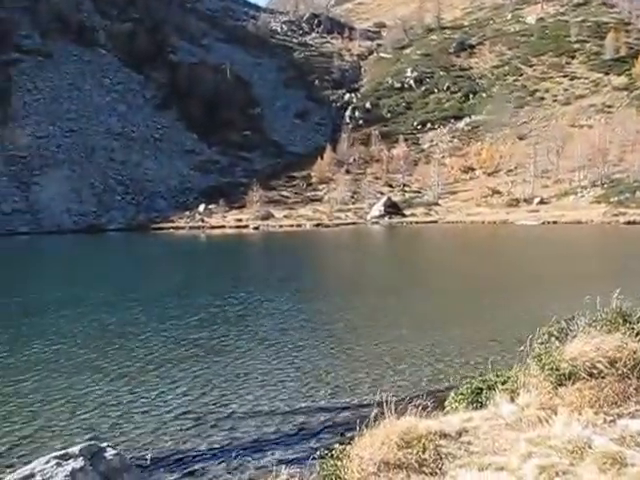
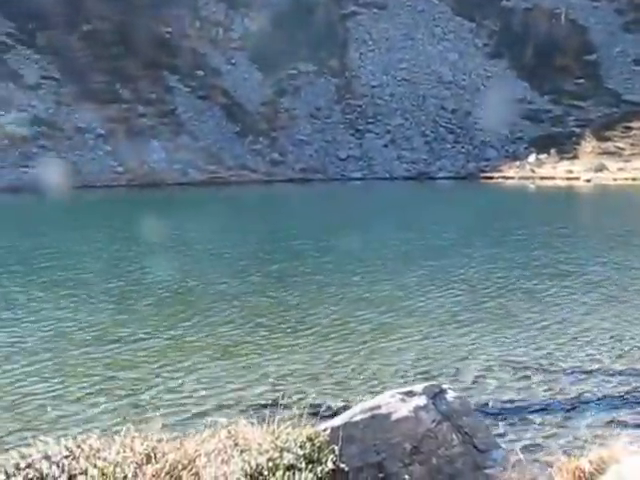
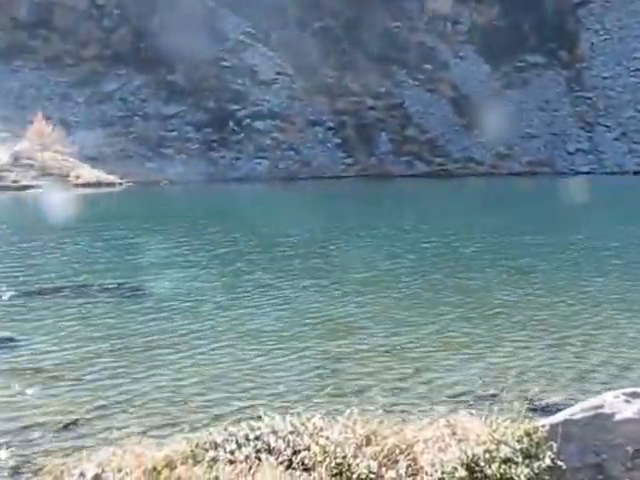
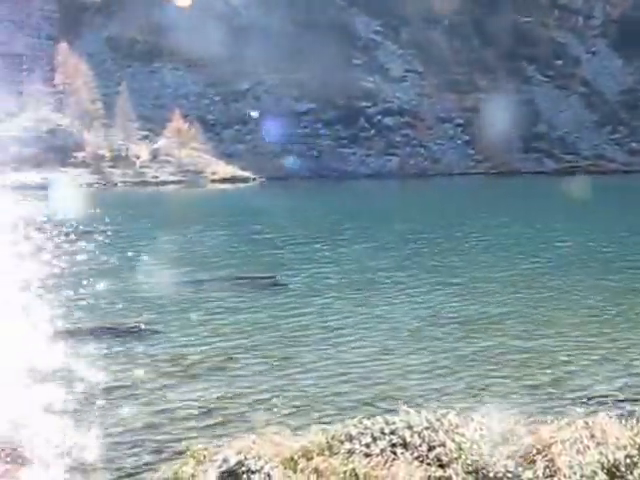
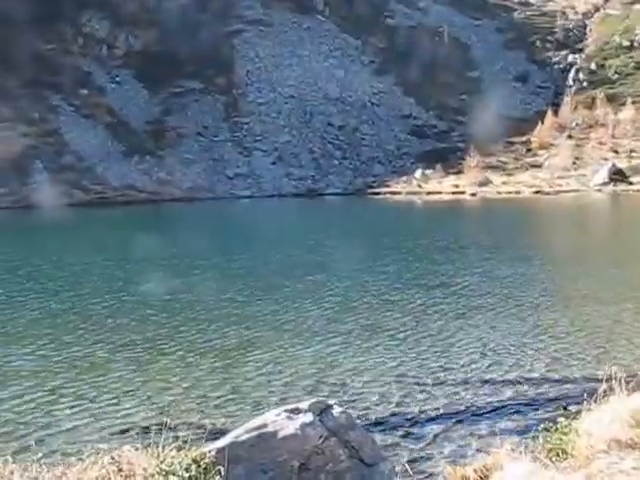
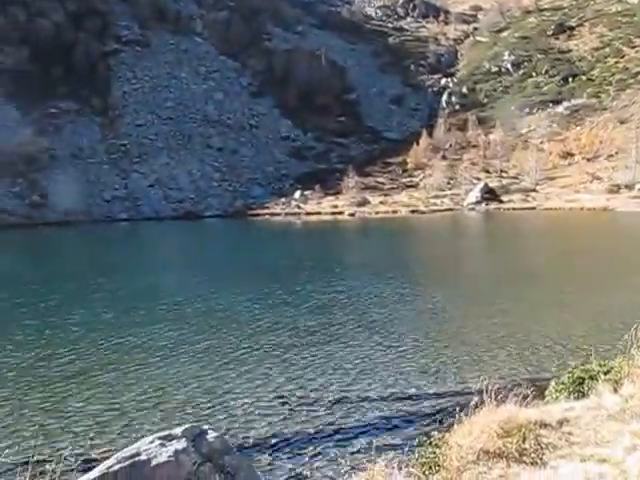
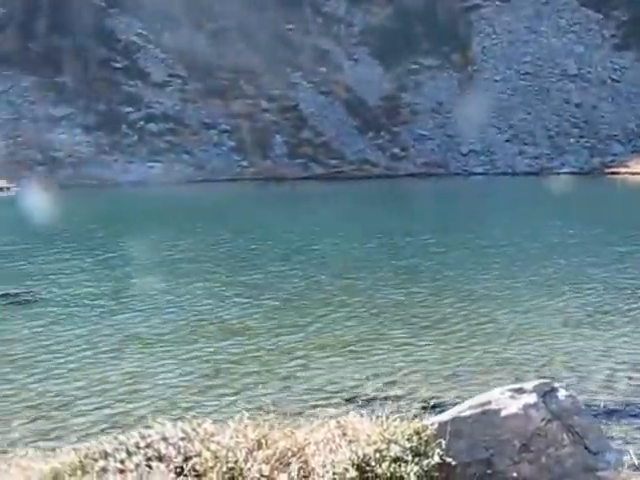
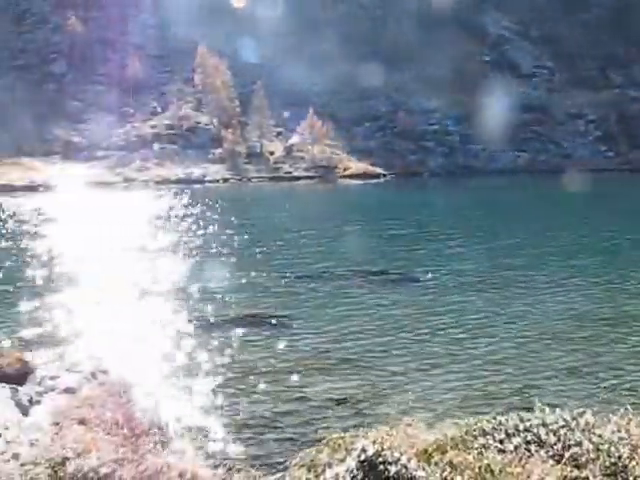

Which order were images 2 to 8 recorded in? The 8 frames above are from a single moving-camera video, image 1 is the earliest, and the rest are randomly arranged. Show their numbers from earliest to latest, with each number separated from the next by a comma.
6, 5, 2, 7, 3, 4, 8
